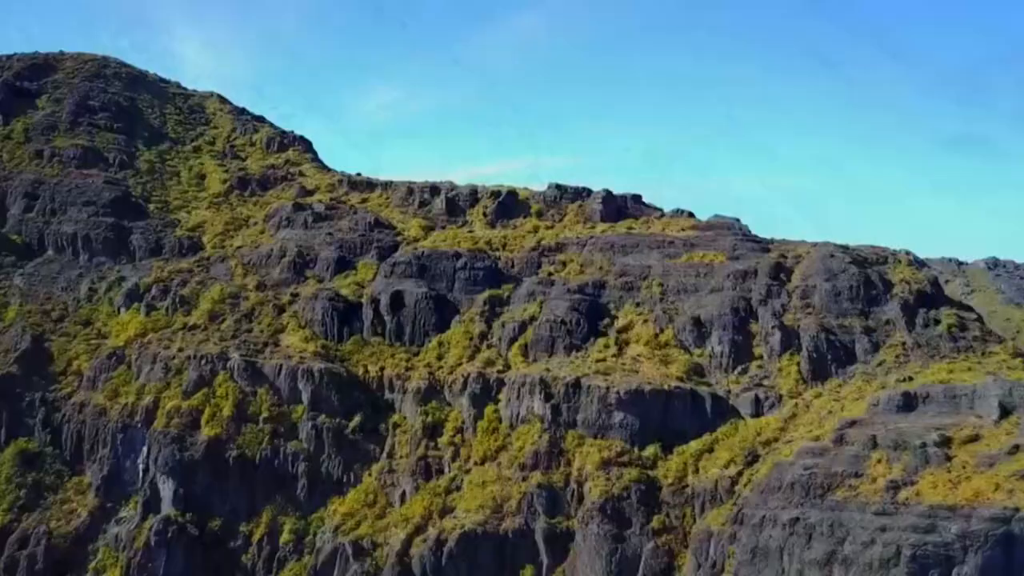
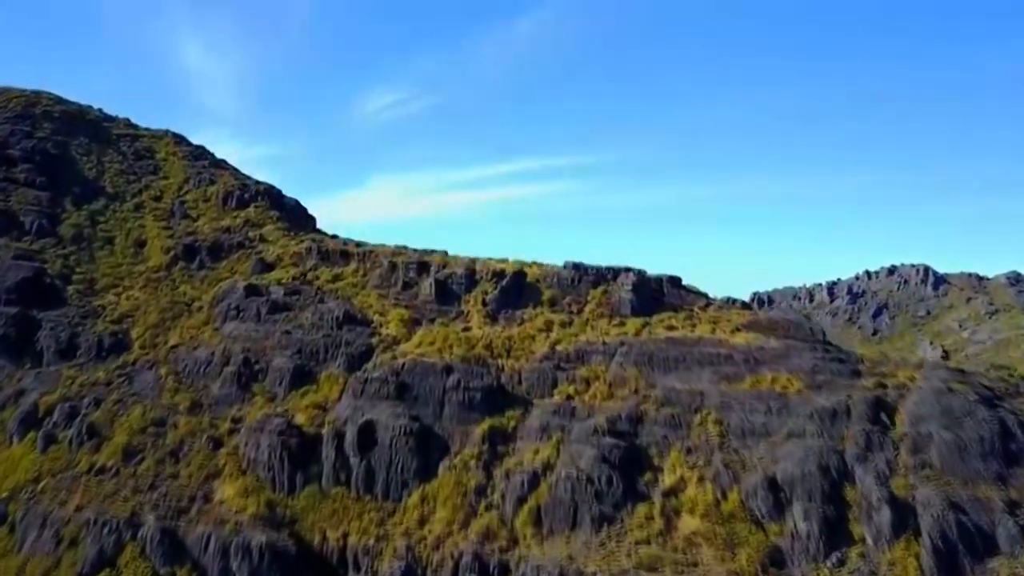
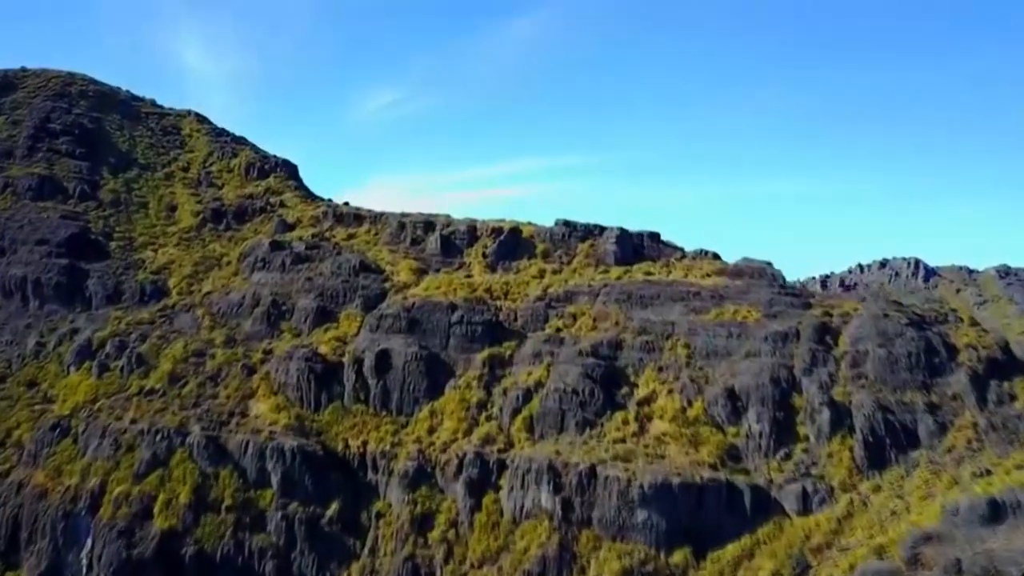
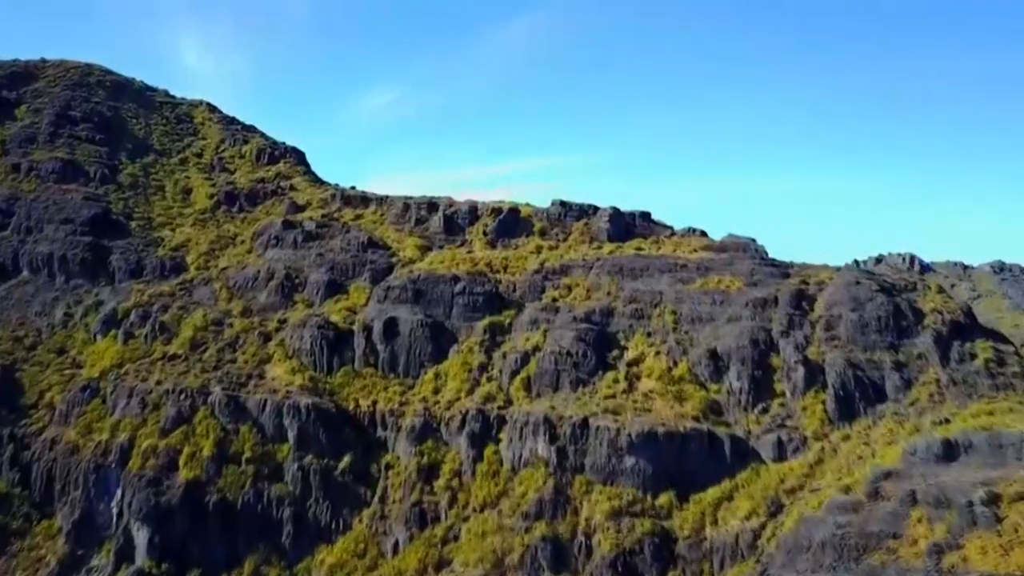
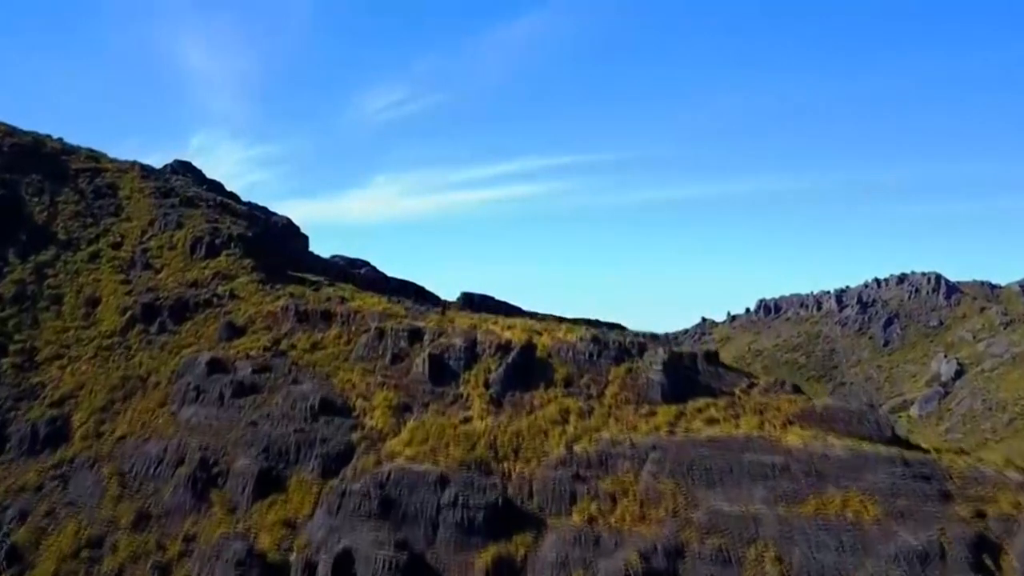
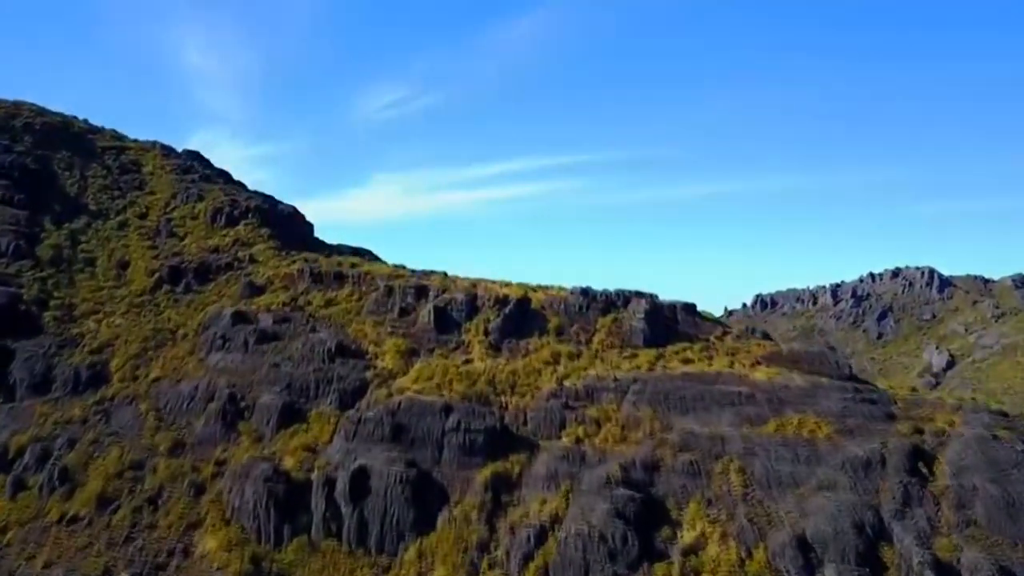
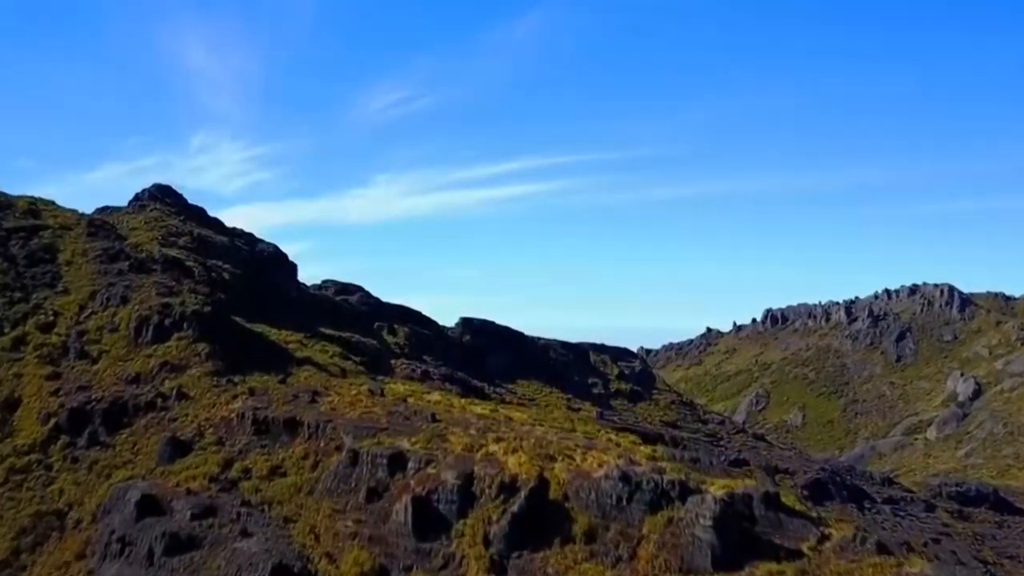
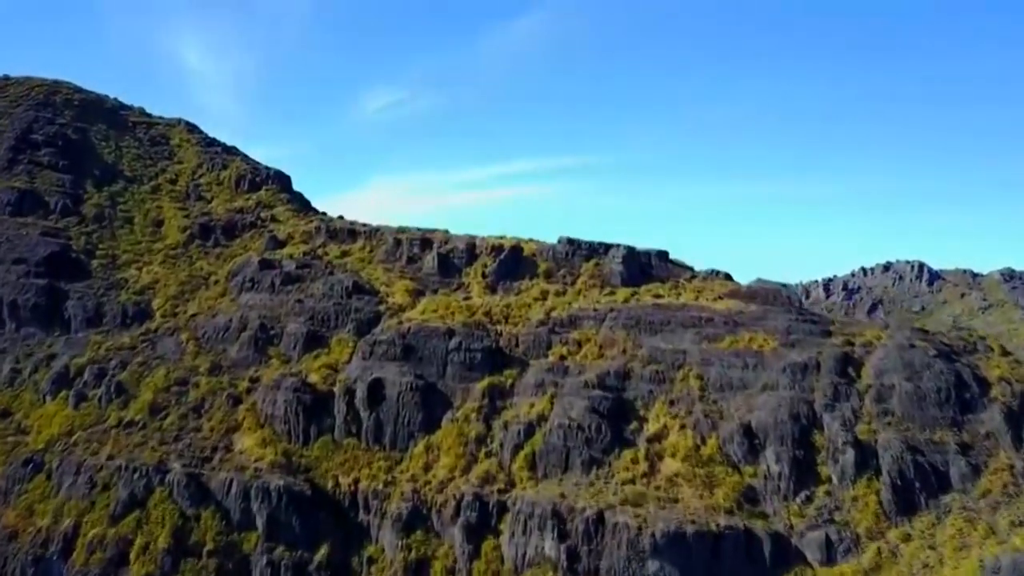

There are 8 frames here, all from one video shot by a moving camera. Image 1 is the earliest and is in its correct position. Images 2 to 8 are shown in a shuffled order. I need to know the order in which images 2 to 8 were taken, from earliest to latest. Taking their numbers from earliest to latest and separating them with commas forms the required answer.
4, 3, 8, 2, 6, 5, 7
